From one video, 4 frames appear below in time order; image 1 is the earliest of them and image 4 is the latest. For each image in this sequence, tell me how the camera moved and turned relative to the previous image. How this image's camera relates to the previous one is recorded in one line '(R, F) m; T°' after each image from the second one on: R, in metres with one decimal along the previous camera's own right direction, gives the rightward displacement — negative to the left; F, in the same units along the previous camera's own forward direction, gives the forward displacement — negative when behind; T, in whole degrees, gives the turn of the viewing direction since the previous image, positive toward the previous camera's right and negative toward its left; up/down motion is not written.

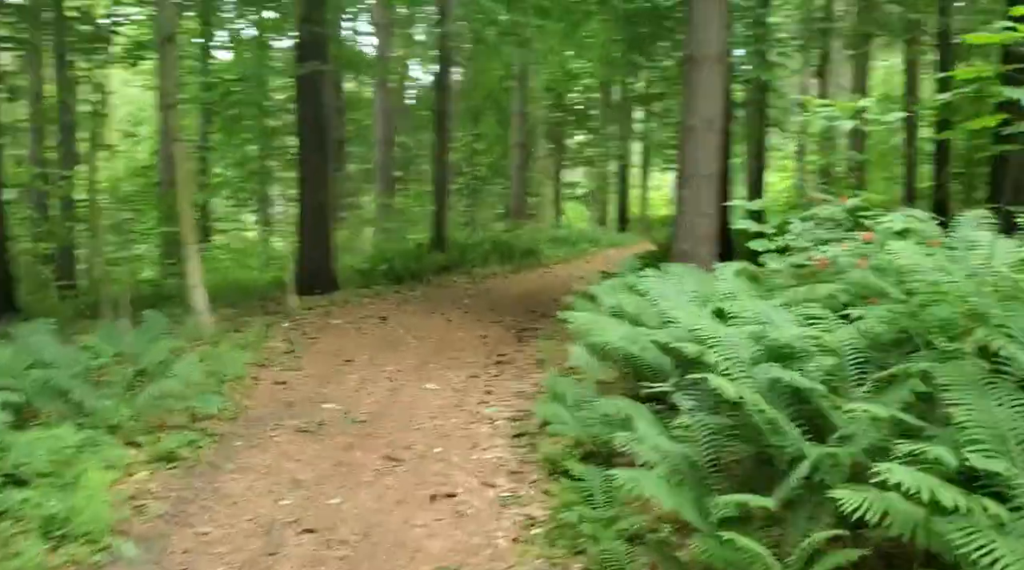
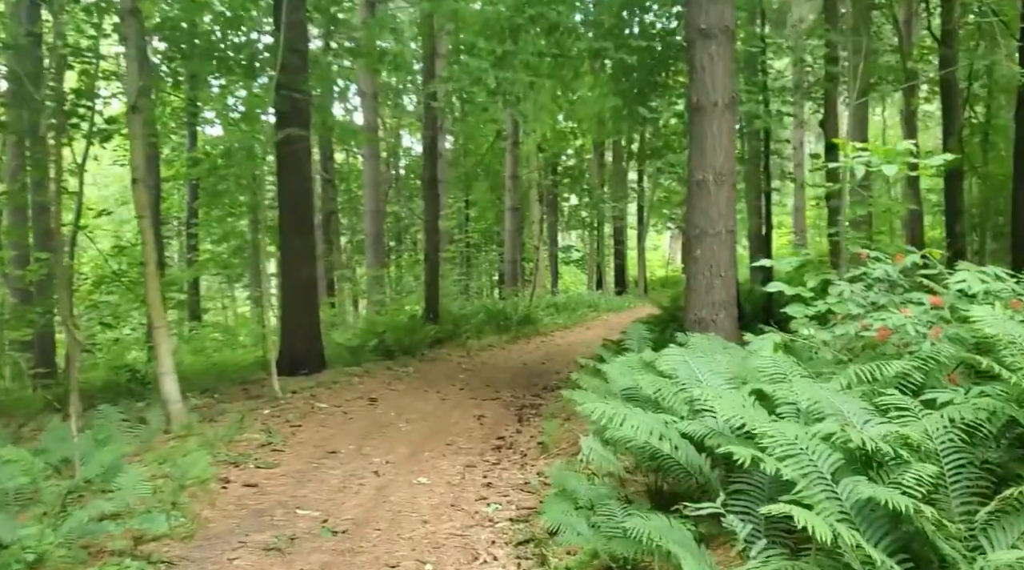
(0.0, +0.8) m; 0°
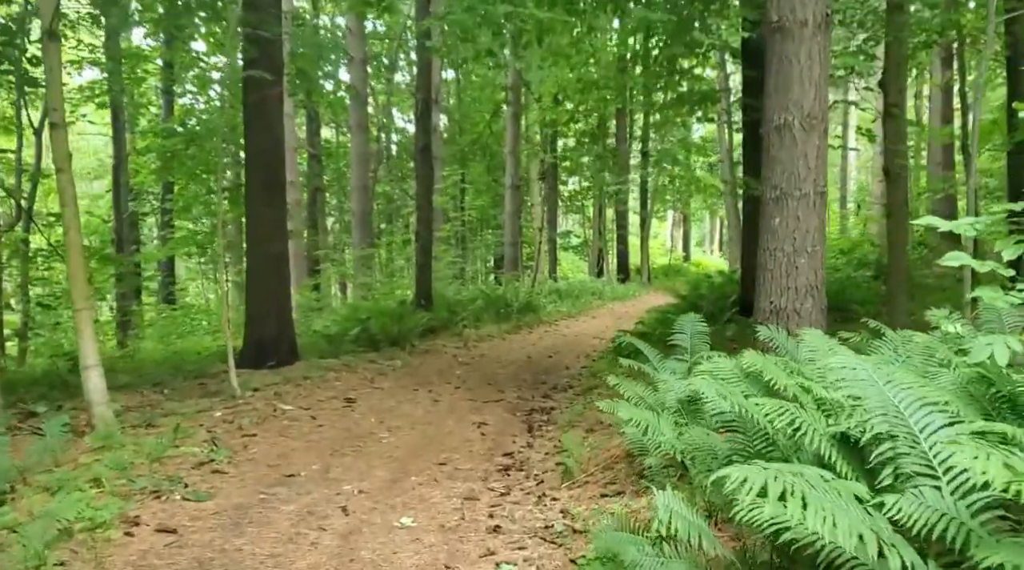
(-0.1, +1.9) m; 0°
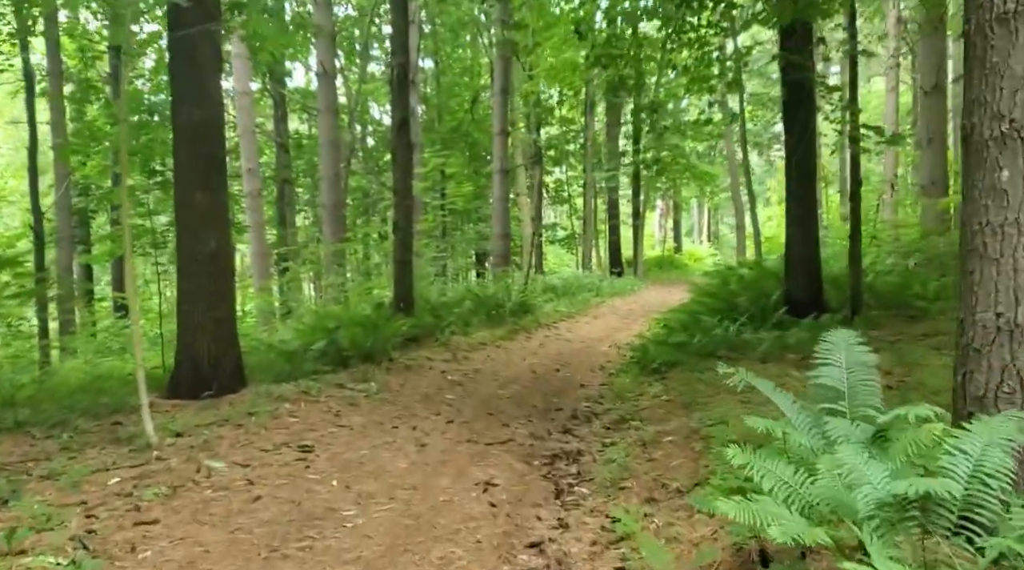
(-0.2, +2.4) m; +1°
